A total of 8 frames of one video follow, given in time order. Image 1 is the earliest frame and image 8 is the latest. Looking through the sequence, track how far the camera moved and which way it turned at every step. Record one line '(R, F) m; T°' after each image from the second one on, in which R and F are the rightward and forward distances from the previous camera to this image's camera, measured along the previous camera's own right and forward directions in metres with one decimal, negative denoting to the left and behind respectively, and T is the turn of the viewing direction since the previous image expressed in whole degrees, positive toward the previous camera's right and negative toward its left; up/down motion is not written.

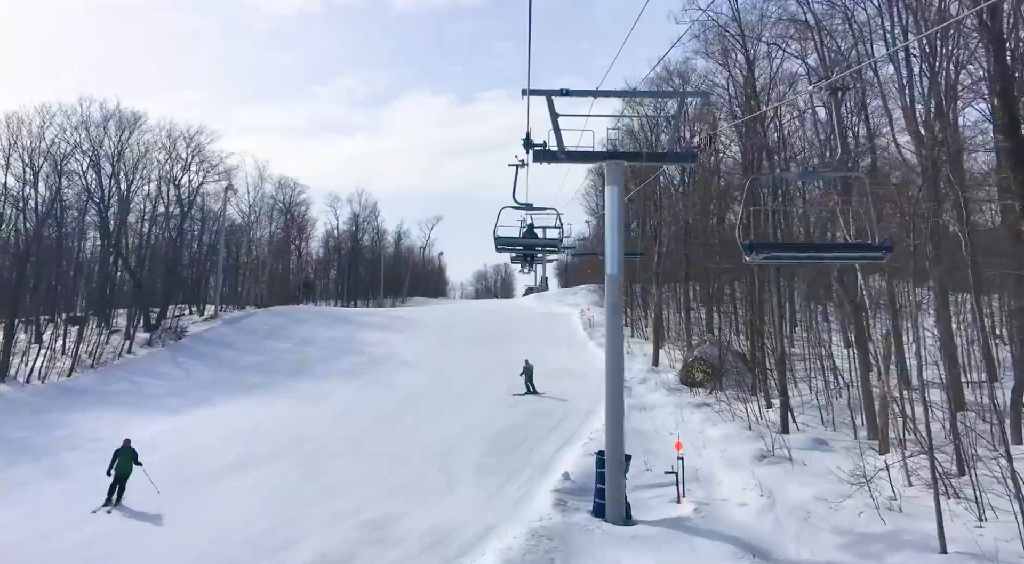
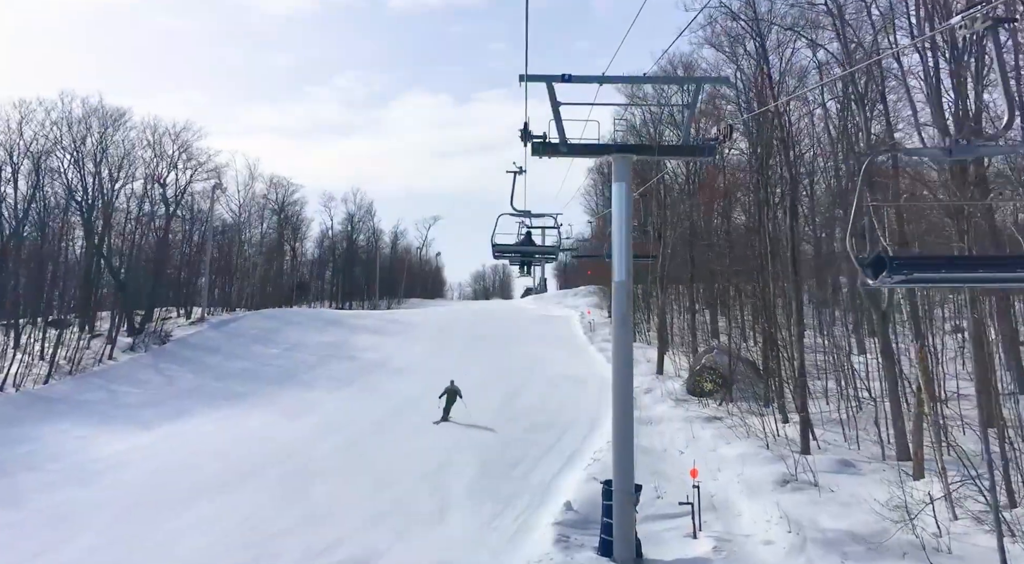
(0.0, +1.1) m; 0°
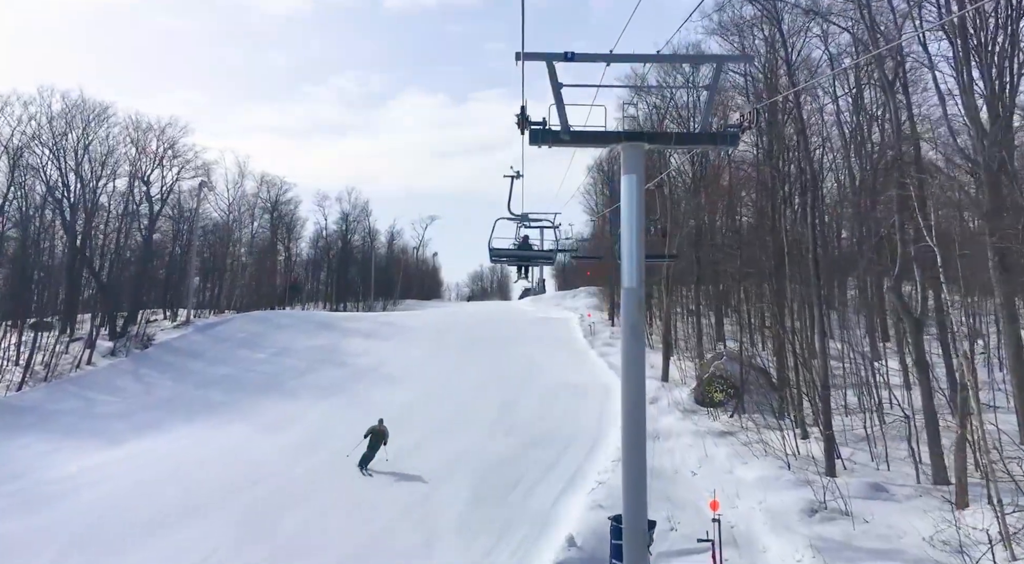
(0.0, +1.1) m; 0°
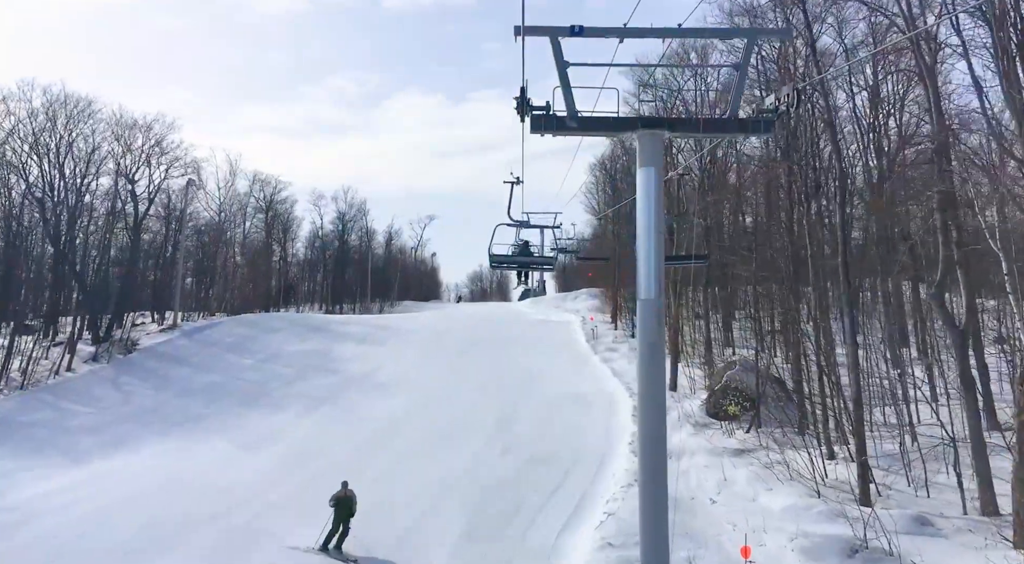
(0.0, +1.1) m; 0°
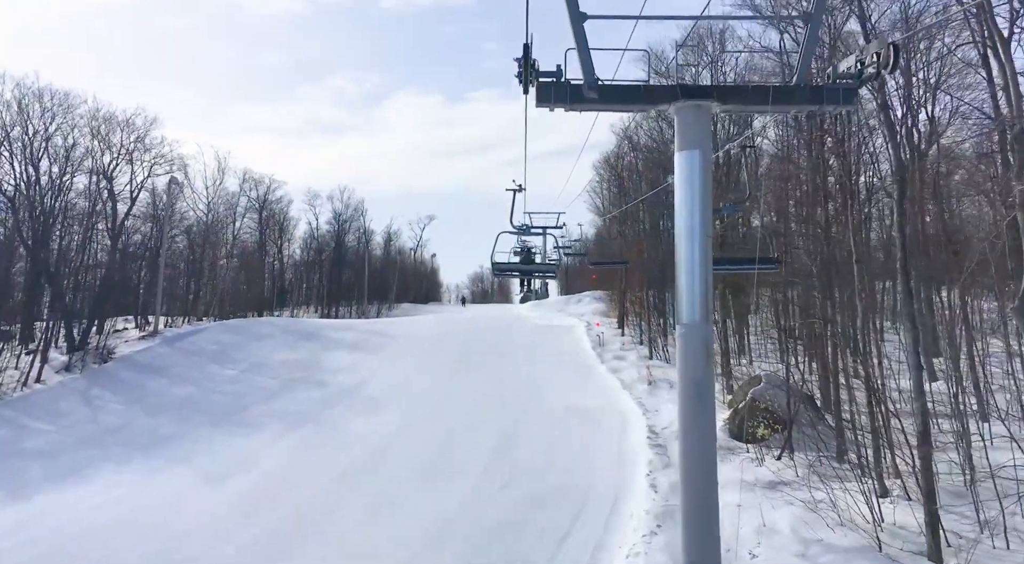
(0.0, +1.6) m; 0°
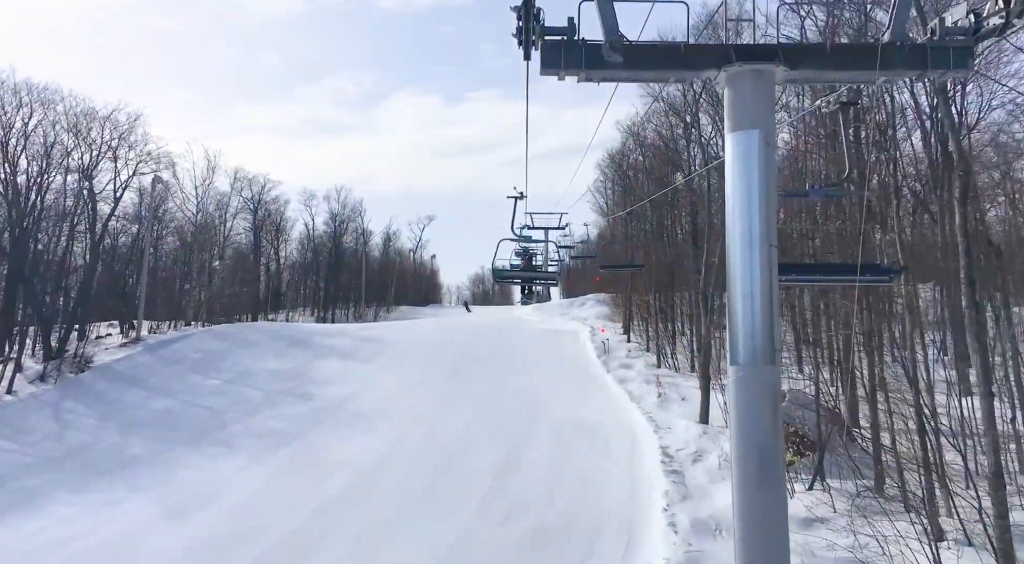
(0.0, +1.3) m; 0°
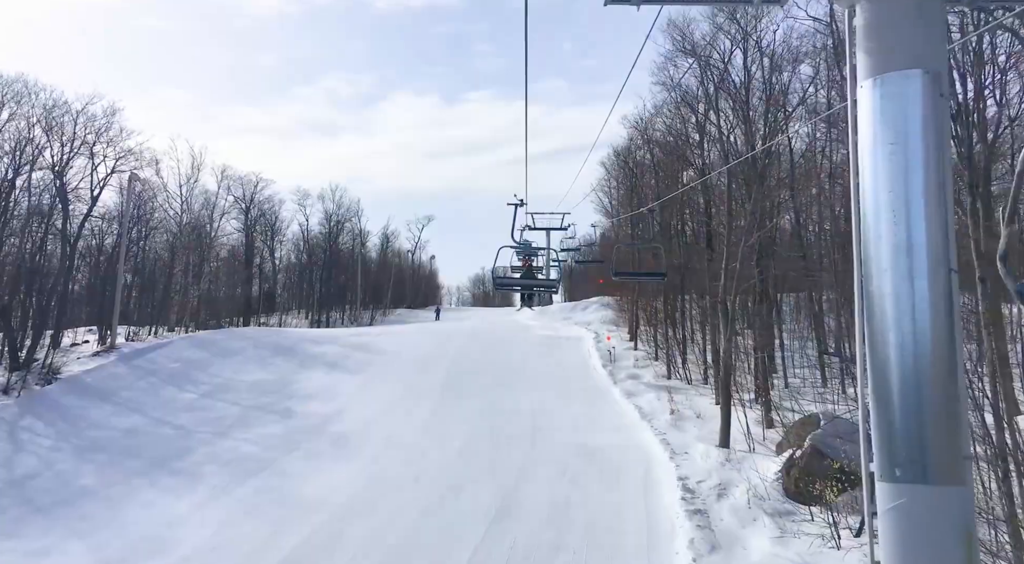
(0.0, +1.6) m; 0°
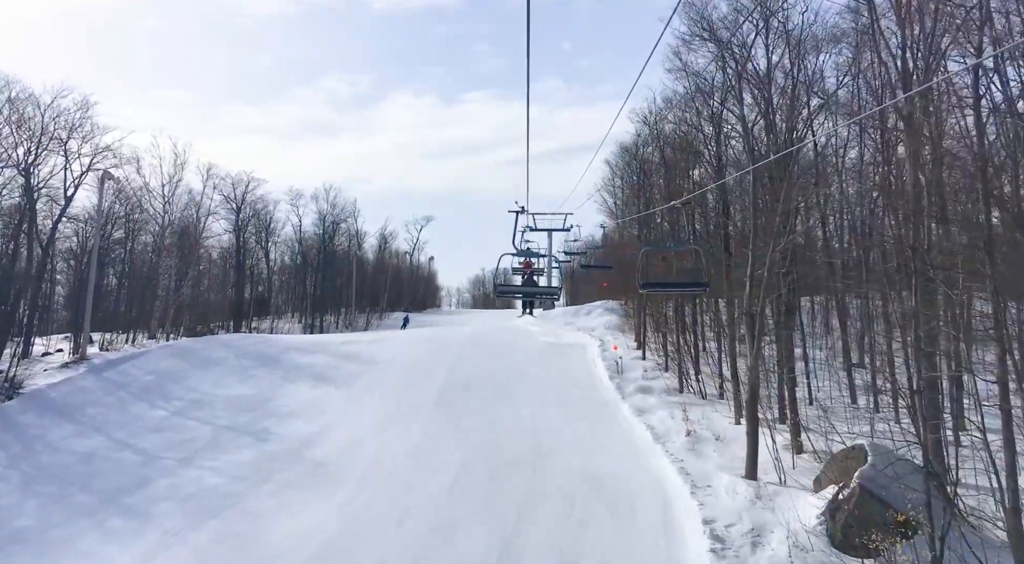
(0.0, +1.7) m; 0°
